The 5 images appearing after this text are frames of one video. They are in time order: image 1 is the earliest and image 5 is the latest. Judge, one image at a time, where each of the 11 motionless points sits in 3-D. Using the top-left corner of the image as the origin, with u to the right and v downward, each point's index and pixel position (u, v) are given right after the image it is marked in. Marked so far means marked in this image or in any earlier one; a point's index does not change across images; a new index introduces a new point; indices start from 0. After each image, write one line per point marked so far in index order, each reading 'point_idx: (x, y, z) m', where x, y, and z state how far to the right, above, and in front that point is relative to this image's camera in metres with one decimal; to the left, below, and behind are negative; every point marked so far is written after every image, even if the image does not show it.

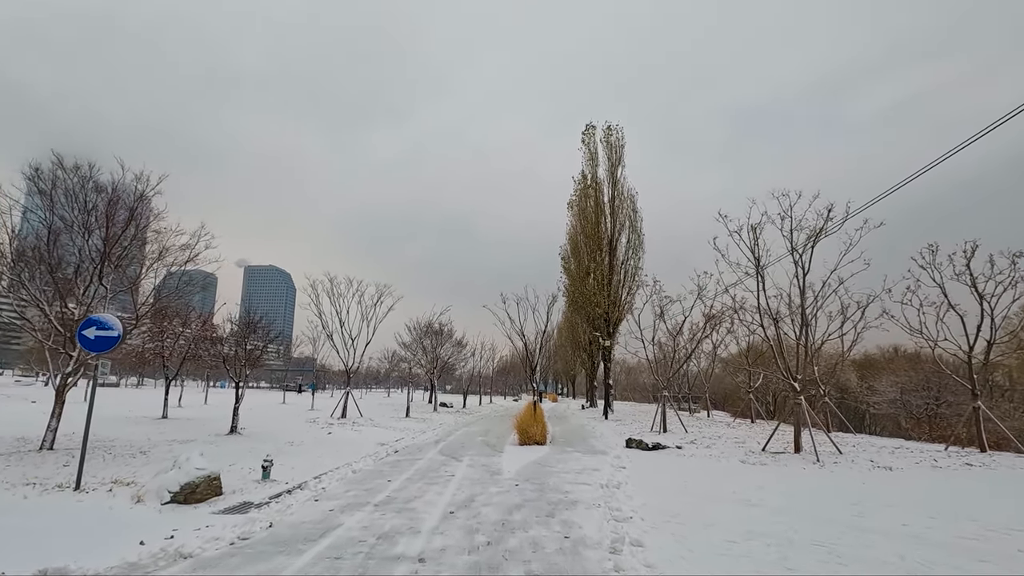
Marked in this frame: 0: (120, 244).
0: (-7.5, +0.8, +9.5) m
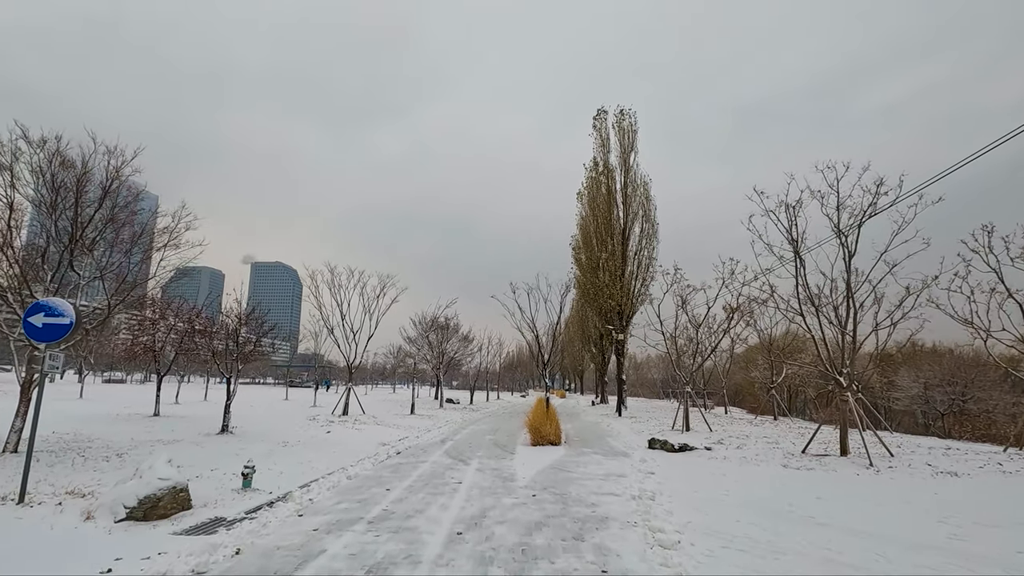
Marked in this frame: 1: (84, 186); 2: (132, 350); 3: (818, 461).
0: (-7.3, +1.1, +8.6) m
1: (-7.3, +1.7, +8.5) m
2: (-12.7, -2.1, +16.5) m
3: (+5.4, -3.0, +8.7) m
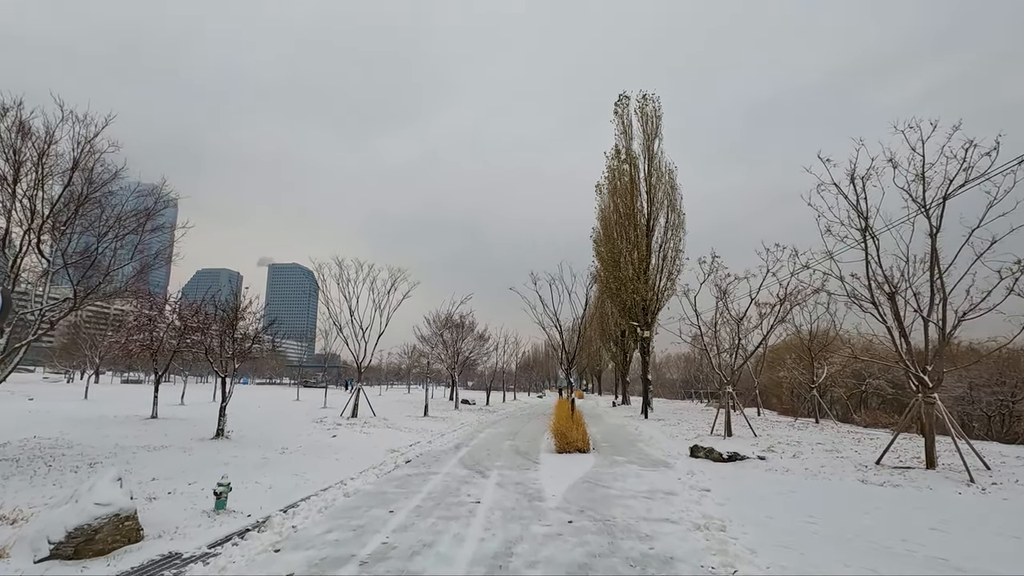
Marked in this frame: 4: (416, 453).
0: (-6.9, +1.3, +7.6) m
1: (-7.0, +1.9, +7.5) m
2: (-12.1, -1.9, +15.7) m
3: (+5.8, -2.8, +7.3) m
4: (-1.9, -3.2, +9.8) m
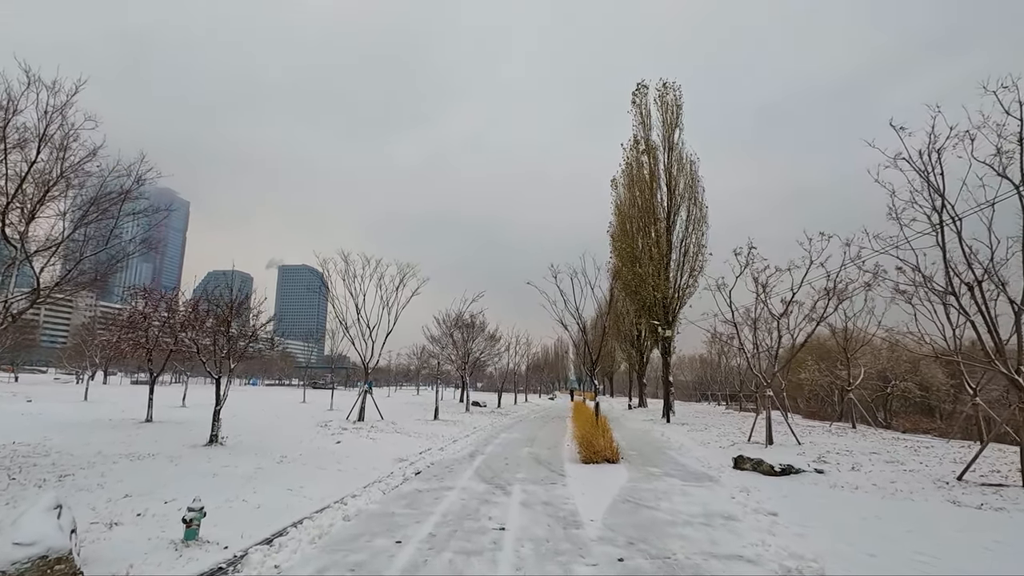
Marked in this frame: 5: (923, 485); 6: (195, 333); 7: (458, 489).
0: (-6.6, +1.4, +6.7) m
1: (-6.6, +2.1, +6.6) m
2: (-11.6, -1.8, +14.9) m
3: (+6.1, -2.6, +6.2) m
4: (-1.5, -3.1, +8.8) m
5: (+5.7, -2.7, +6.9) m
6: (-7.7, -1.1, +12.1) m
7: (-0.7, -2.8, +6.9) m
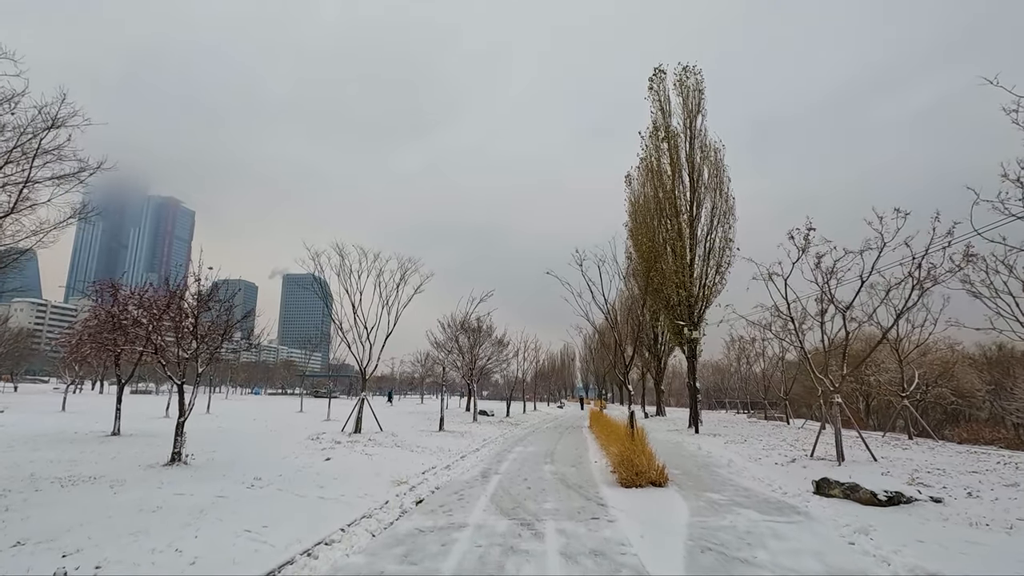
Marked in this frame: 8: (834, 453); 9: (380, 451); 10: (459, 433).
0: (-6.3, +1.7, +5.2) m
1: (-6.3, +2.3, +5.1) m
2: (-11.2, -1.7, +13.3) m
3: (+6.4, -2.3, +4.5) m
4: (-1.2, -2.9, +7.1) m
5: (+6.0, -2.4, +5.1) m
6: (-7.4, -1.0, +10.5) m
7: (-0.4, -2.5, +5.2) m
8: (+6.0, -3.0, +9.3) m
9: (-3.0, -3.7, +11.2) m
10: (-1.7, -4.8, +16.3) m
